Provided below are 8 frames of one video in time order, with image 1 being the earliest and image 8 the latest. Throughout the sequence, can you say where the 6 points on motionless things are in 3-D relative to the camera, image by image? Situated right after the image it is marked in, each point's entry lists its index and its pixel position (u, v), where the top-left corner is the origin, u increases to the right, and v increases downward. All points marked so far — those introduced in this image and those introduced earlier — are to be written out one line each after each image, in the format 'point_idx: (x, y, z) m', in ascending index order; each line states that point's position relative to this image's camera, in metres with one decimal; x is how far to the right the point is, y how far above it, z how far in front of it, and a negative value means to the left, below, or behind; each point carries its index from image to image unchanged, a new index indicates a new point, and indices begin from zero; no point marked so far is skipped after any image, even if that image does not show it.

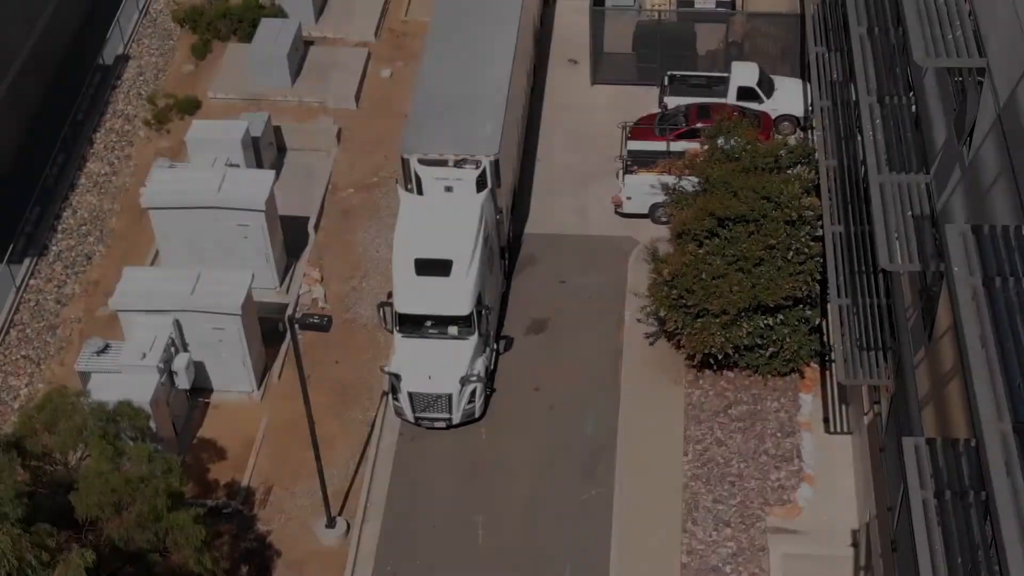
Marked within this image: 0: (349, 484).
0: (-1.7, -1.9, +18.2) m
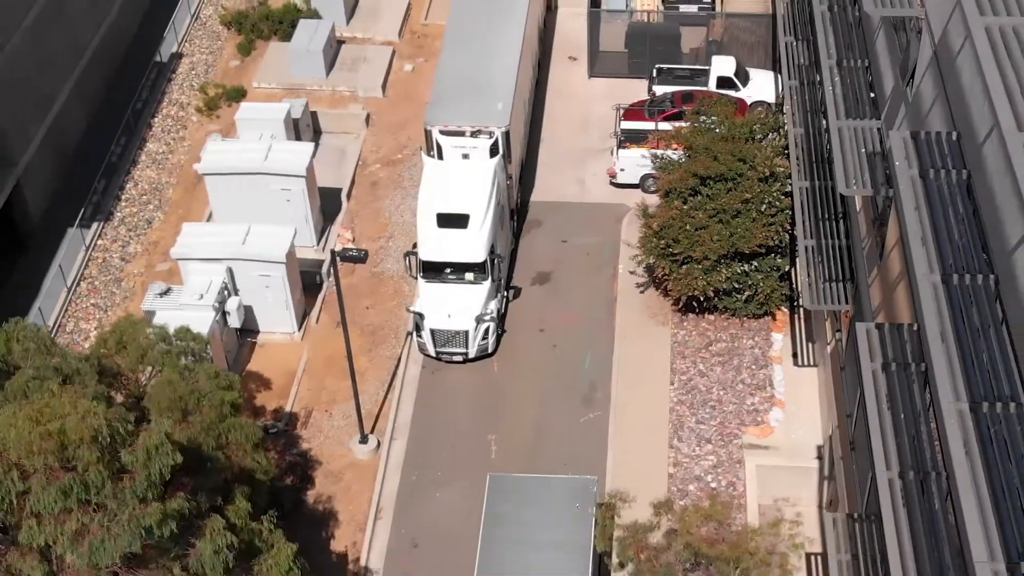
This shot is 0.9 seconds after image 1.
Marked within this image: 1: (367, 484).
0: (-1.6, -1.4, +20.8) m
1: (-1.7, -2.2, +20.1) m
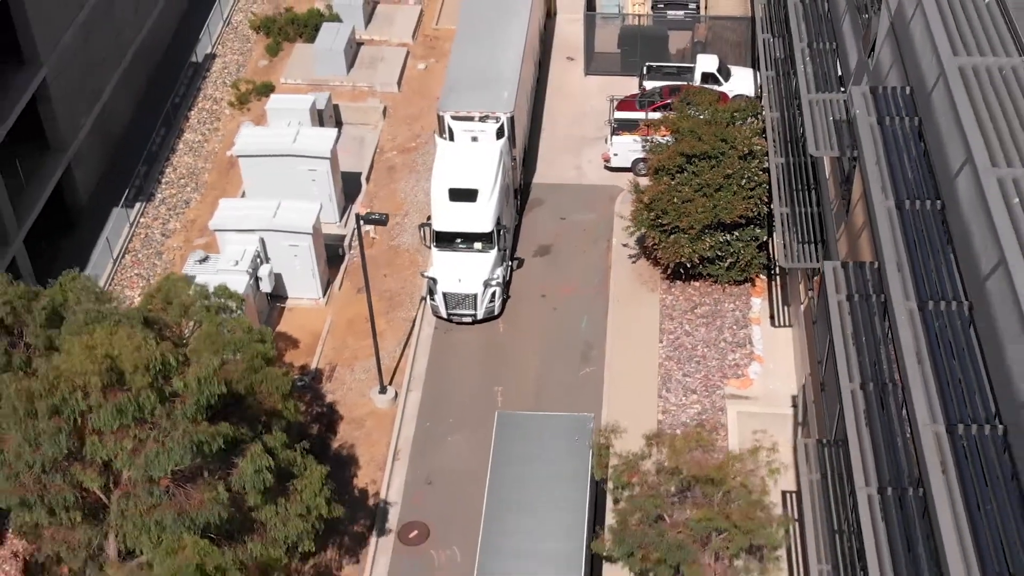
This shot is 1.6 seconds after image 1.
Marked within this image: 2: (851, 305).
0: (-1.5, -1.0, +23.0) m
1: (-1.6, -1.8, +22.3) m
2: (+3.5, -0.2, +17.7) m
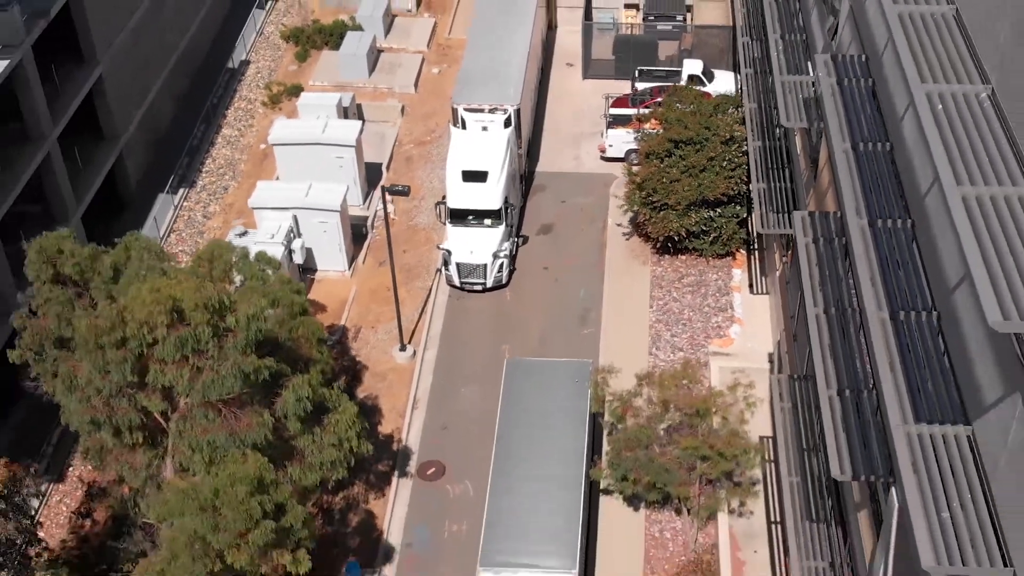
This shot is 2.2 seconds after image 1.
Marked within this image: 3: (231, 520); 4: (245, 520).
0: (-1.4, -0.5, +25.6) m
1: (-1.5, -1.3, +24.9) m
2: (+3.6, +0.5, +20.5) m
3: (-3.0, -2.5, +19.1) m
4: (-2.9, -2.5, +19.4) m
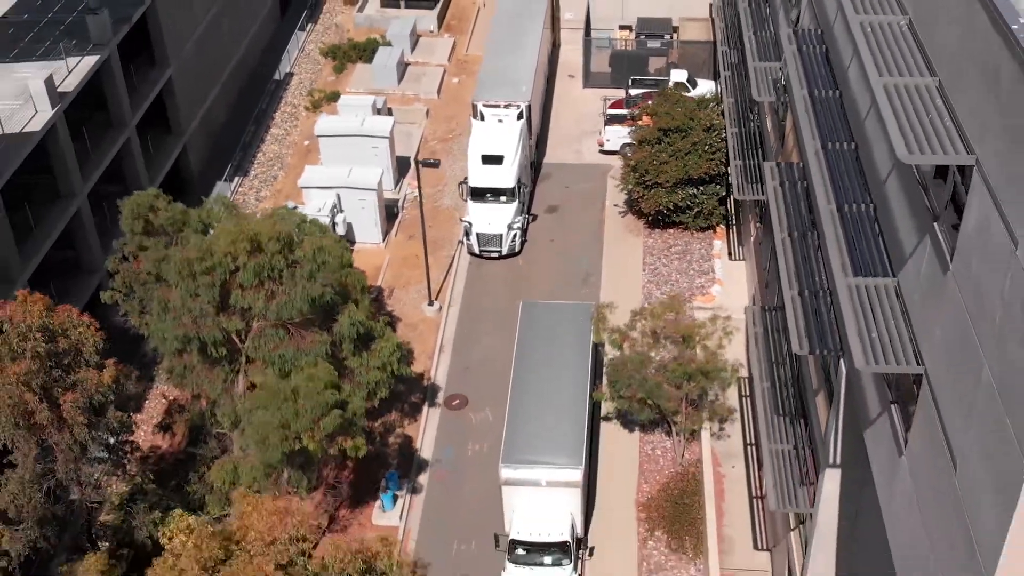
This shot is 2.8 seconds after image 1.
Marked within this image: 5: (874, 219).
0: (-1.2, 0.0, +29.8) m
1: (-1.3, -0.7, +29.0) m
2: (+3.9, +1.4, +24.7) m
3: (-2.7, -1.5, +23.1) m
4: (-2.6, -1.5, +23.4) m
5: (+4.1, +0.8, +19.9) m
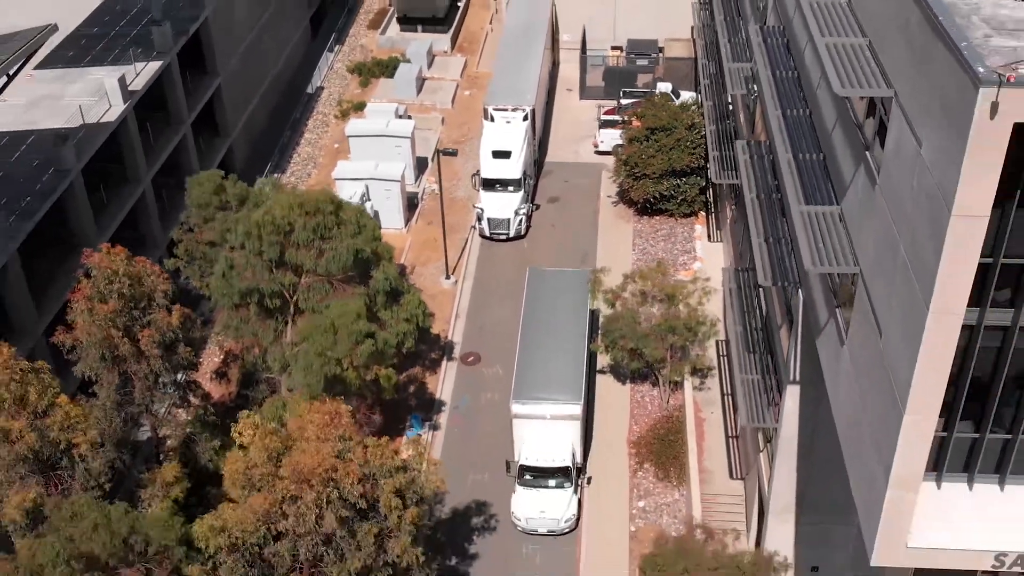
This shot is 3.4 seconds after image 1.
0: (-1.1, +0.4, +34.1) m
1: (-1.2, -0.3, +33.2) m
2: (+4.0, +2.0, +29.1) m
3: (-2.6, -0.7, +27.3) m
4: (-2.5, -0.8, +27.6) m
5: (+4.3, +1.7, +24.3) m
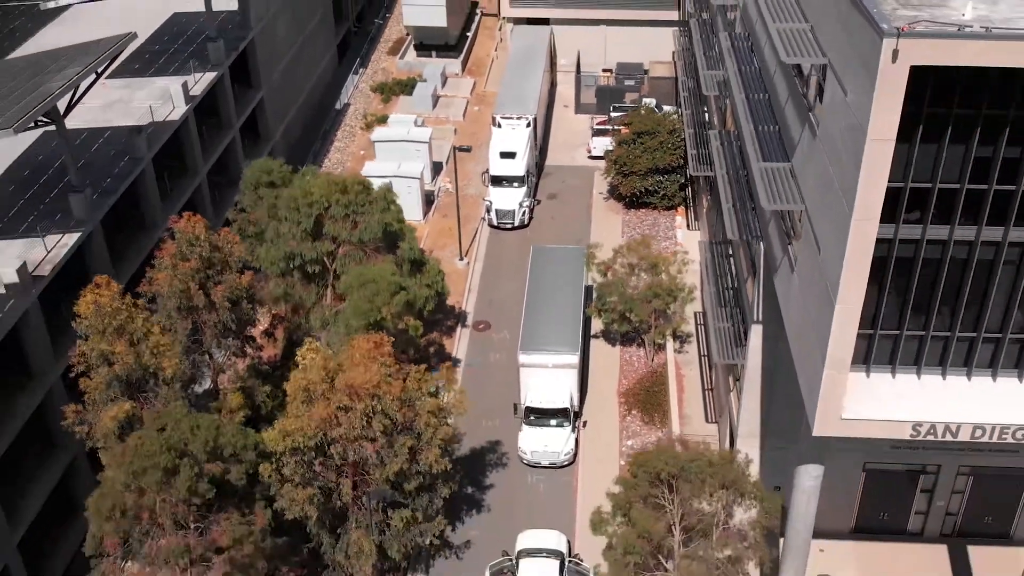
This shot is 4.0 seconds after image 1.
0: (-1.0, +0.8, +39.2) m
1: (-1.1, +0.2, +38.3) m
2: (+4.2, +2.7, +34.4) m
3: (-2.4, 0.0, +32.4) m
4: (-2.3, -0.1, +32.7) m
5: (+4.5, +2.6, +29.5) m
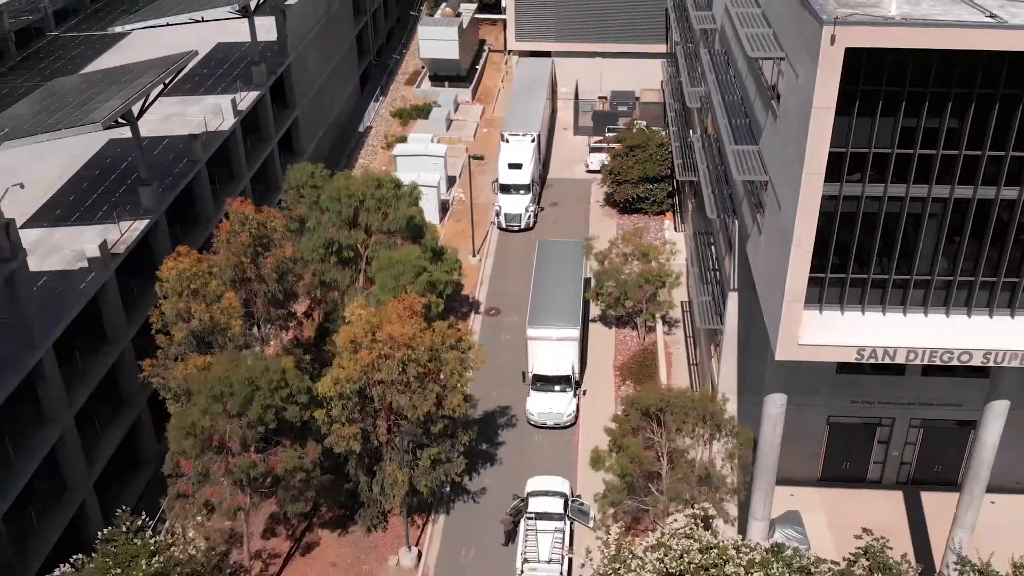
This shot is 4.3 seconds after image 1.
0: (-0.8, +1.0, +44.2) m
1: (-0.9, +0.3, +43.3) m
2: (+4.4, +3.0, +39.5) m
3: (-2.2, +0.4, +37.4) m
4: (-2.1, +0.3, +37.7) m
5: (+4.7, +3.2, +34.7) m
